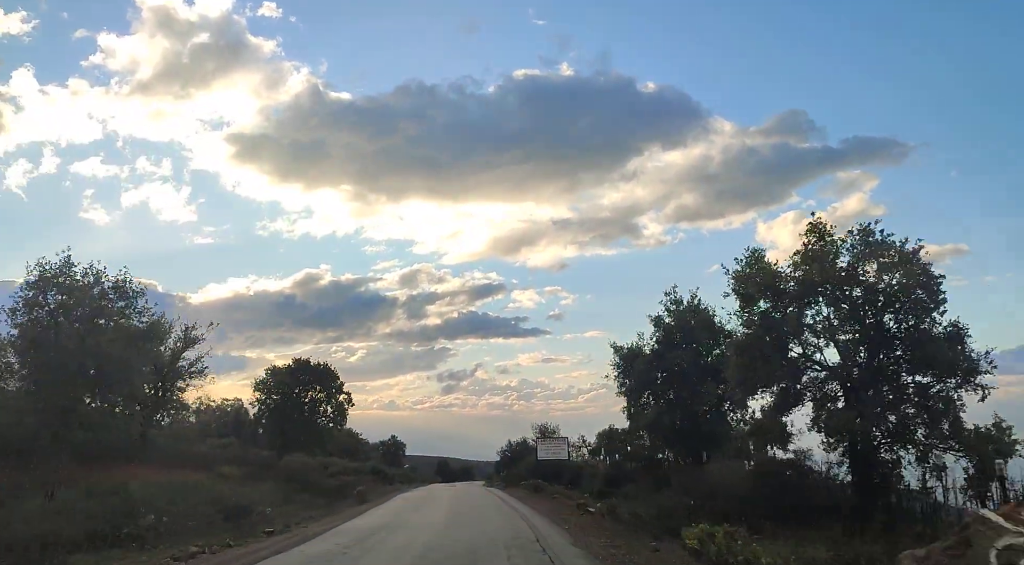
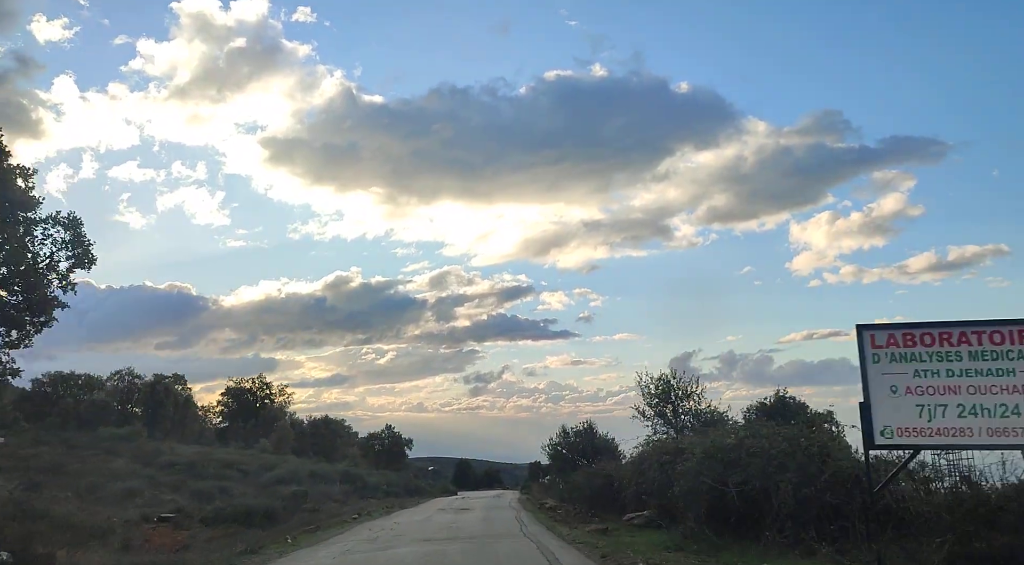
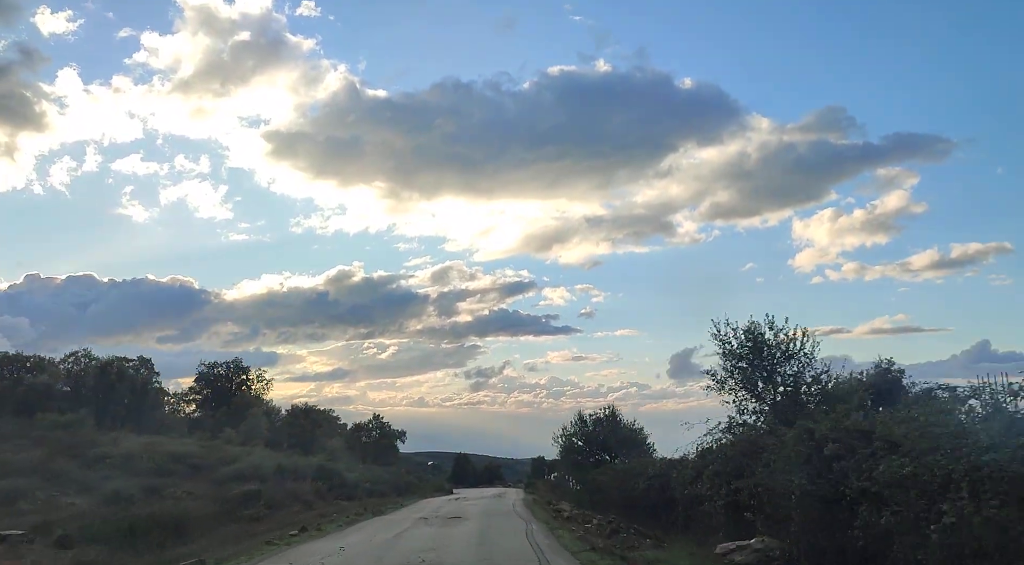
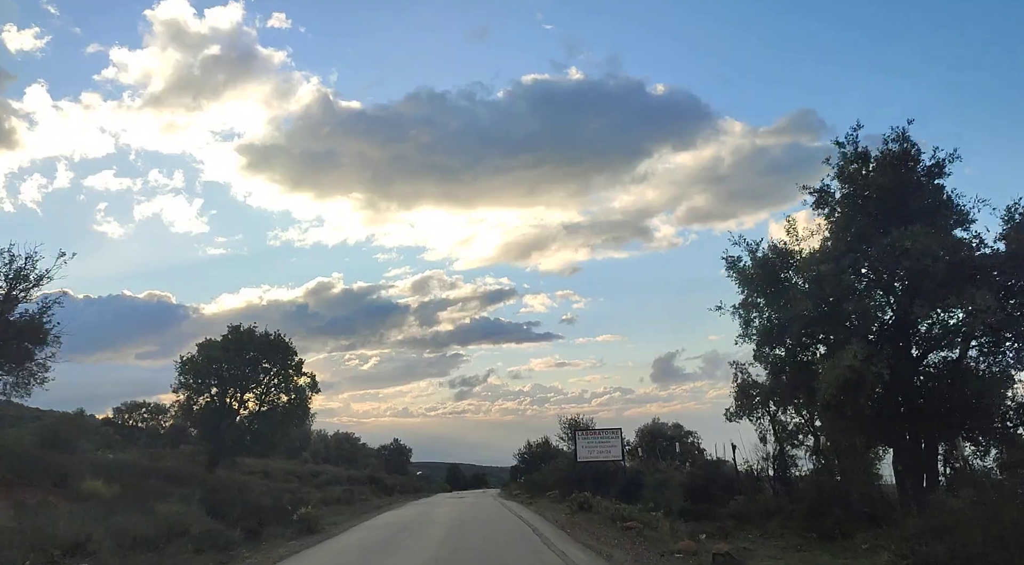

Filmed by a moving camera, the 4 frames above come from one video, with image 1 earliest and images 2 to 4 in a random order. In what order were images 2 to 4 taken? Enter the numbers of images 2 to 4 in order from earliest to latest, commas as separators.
4, 2, 3
